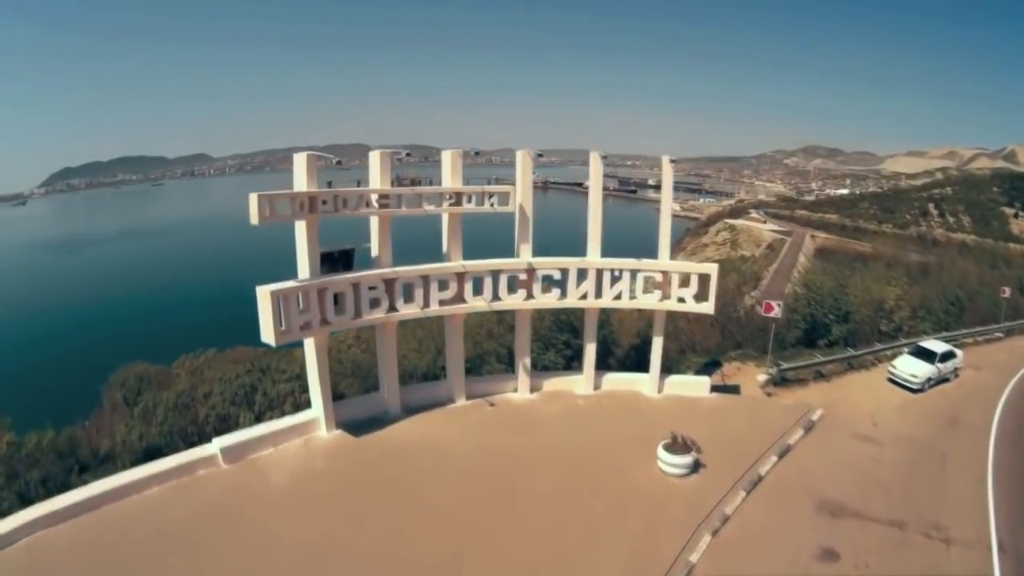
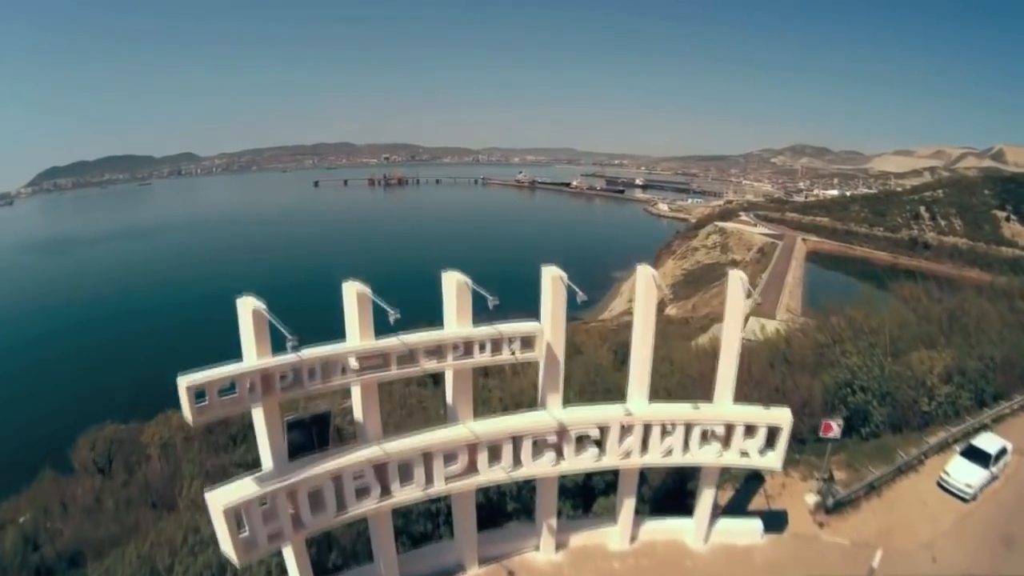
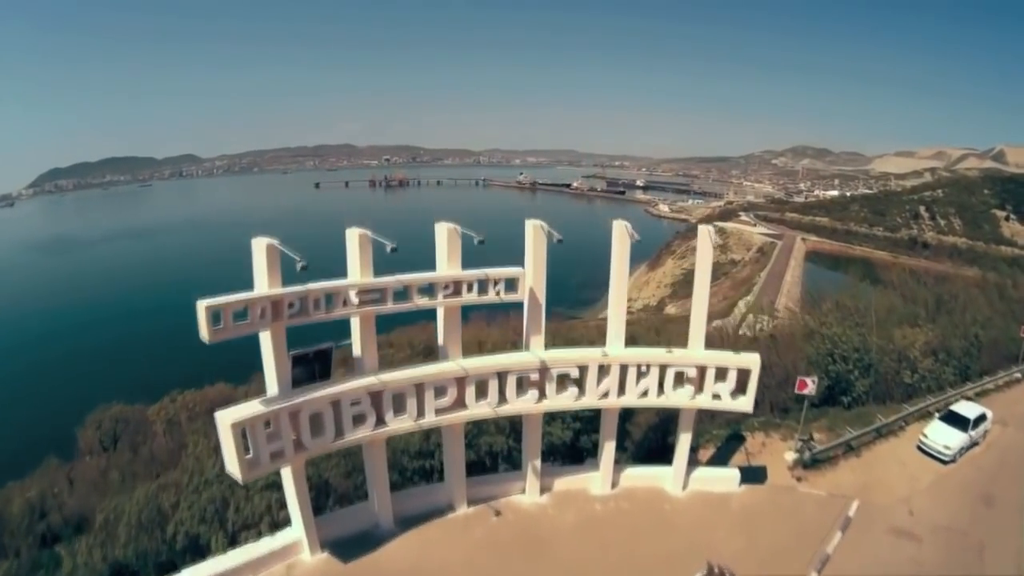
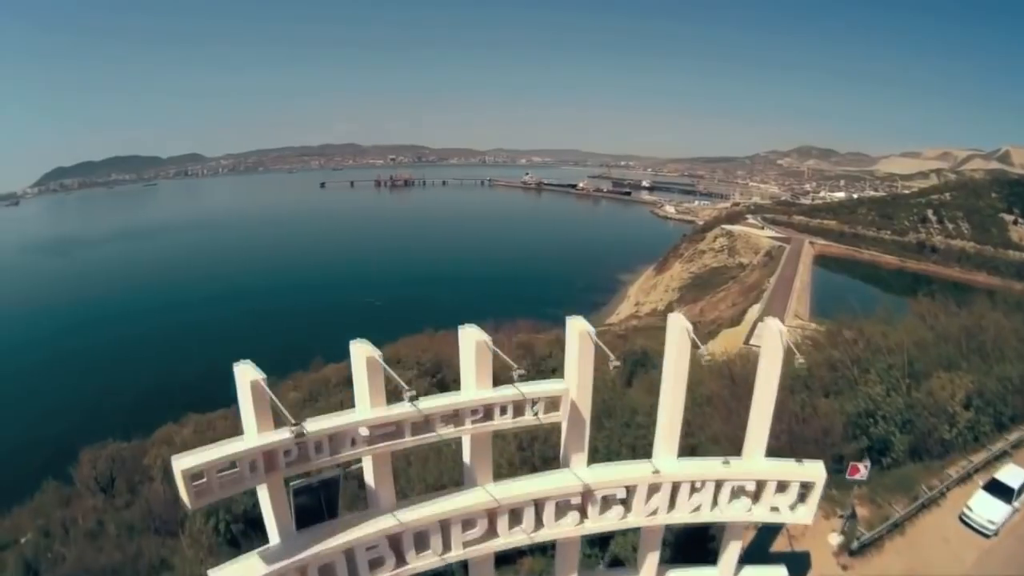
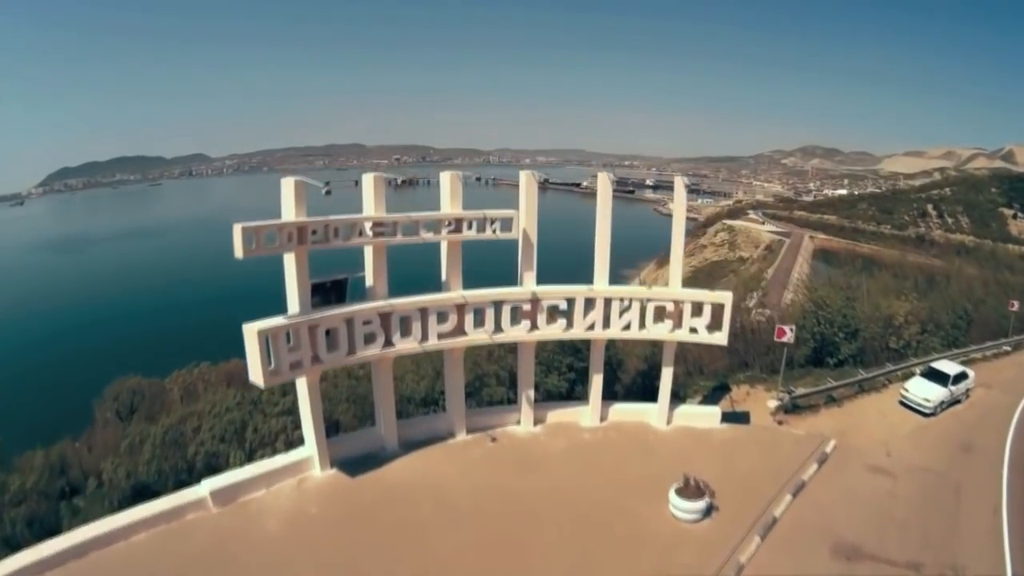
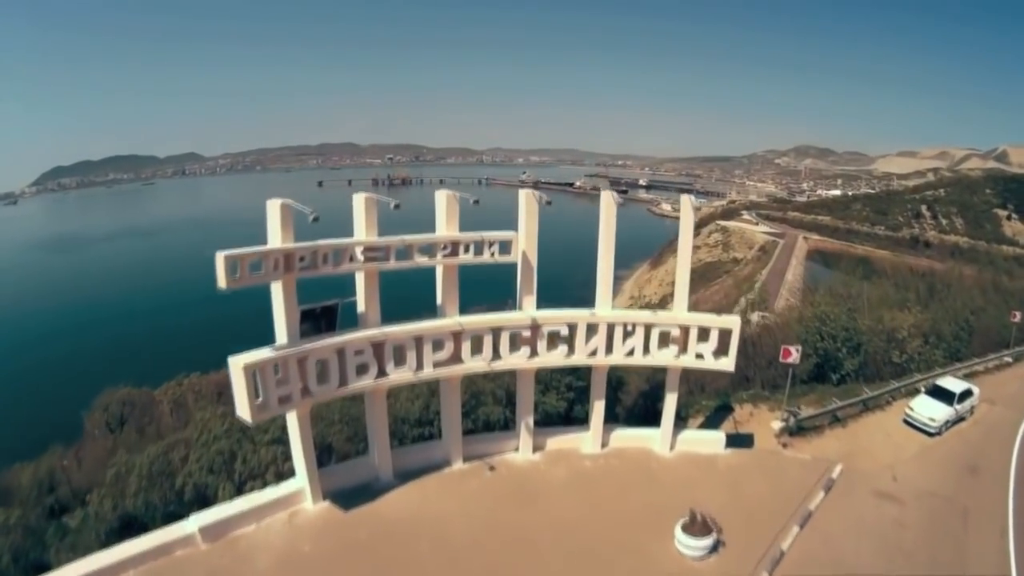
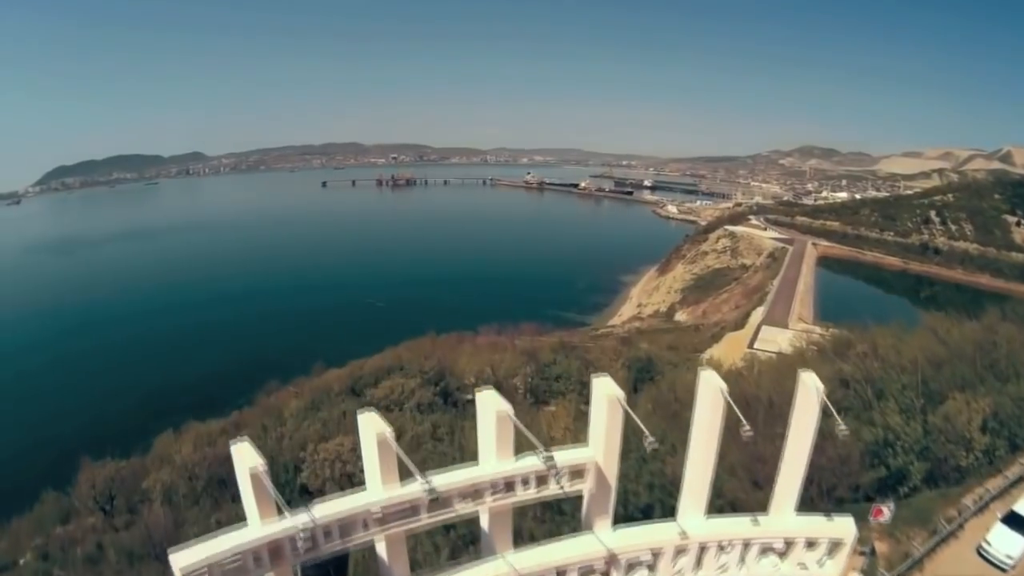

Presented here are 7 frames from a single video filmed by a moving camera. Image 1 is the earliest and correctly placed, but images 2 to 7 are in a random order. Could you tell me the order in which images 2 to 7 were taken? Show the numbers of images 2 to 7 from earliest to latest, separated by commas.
5, 6, 3, 2, 4, 7
